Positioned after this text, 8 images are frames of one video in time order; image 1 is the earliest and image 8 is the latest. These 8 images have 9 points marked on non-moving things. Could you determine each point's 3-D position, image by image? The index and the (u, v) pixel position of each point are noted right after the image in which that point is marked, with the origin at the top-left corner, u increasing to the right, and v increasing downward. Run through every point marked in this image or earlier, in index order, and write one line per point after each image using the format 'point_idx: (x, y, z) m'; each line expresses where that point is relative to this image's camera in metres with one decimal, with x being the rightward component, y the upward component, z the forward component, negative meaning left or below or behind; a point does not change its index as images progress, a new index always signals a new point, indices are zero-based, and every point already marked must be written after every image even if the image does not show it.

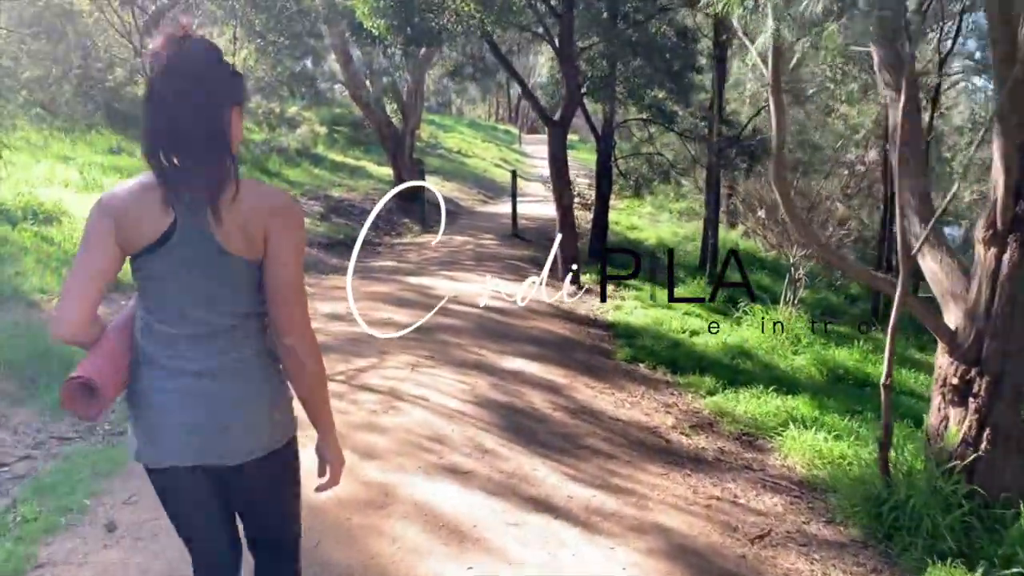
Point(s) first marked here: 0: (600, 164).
0: (+1.6, +2.2, +14.6) m
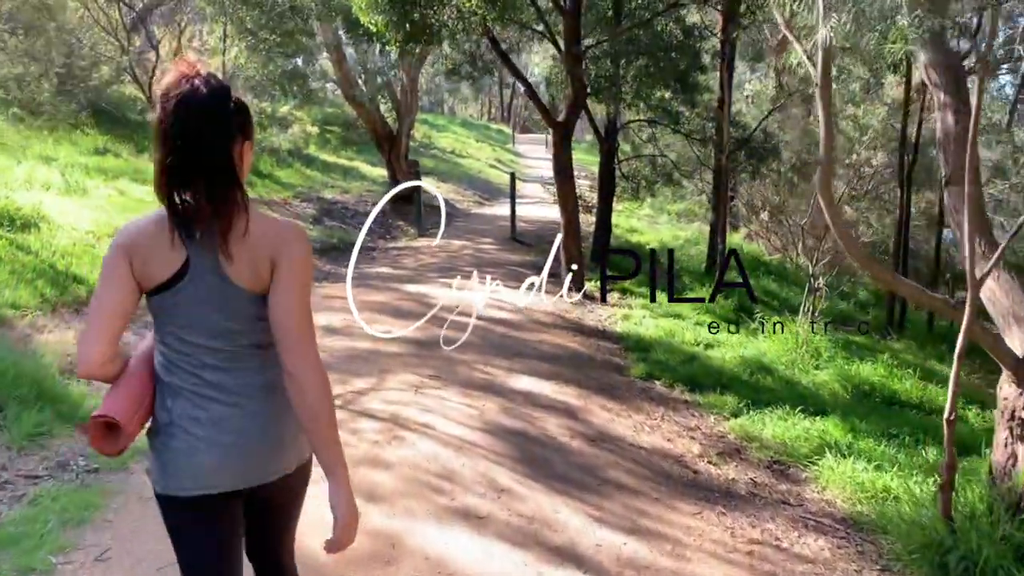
0: (+1.6, +2.1, +14.1) m
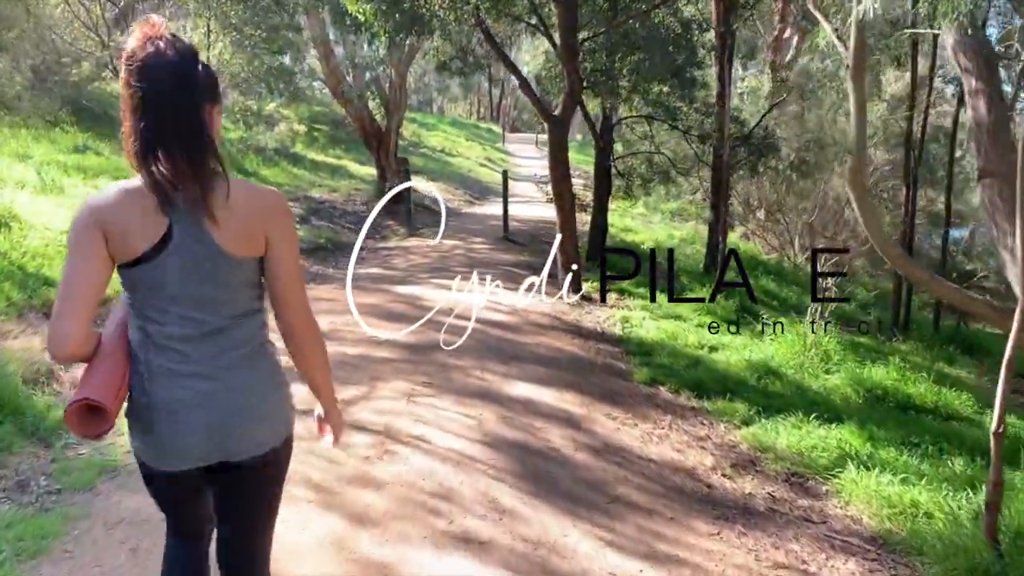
0: (+1.5, +2.1, +13.7) m
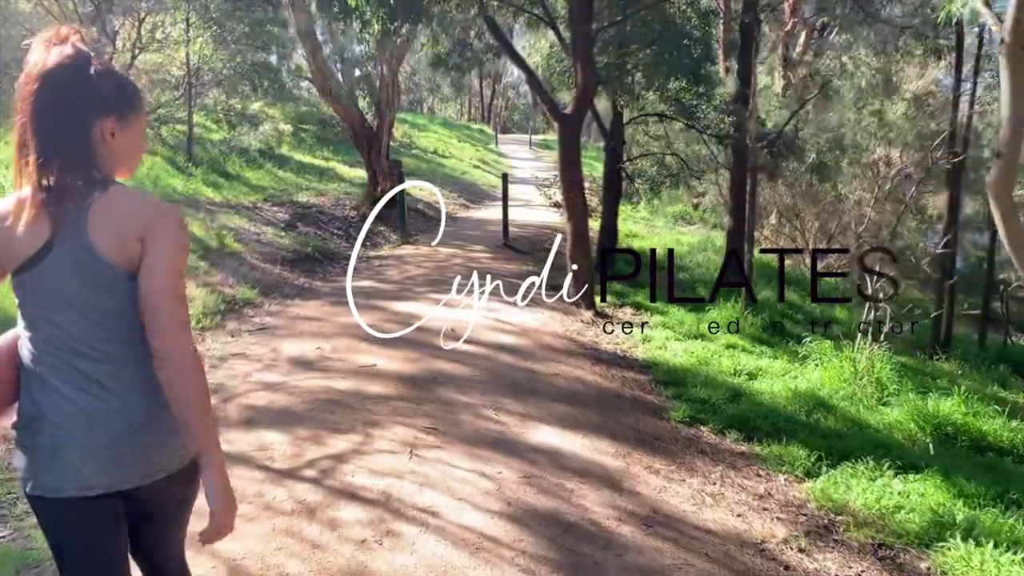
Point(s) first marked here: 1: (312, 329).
0: (+1.5, +1.9, +12.7) m
1: (-2.1, -0.4, +8.6) m
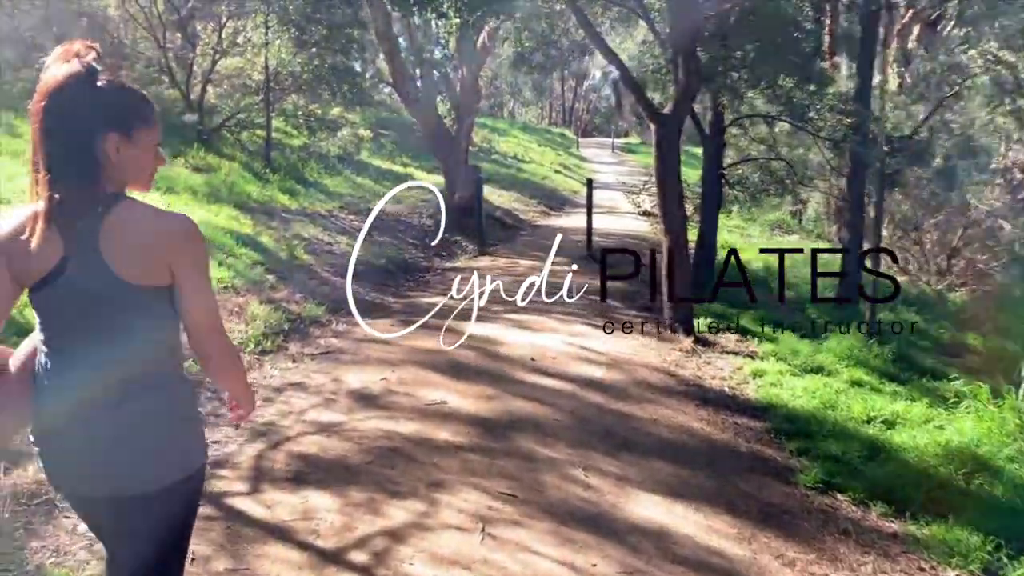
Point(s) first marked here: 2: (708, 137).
0: (+2.8, +1.6, +11.5) m
1: (-1.3, -0.6, +7.7) m
2: (+2.8, +2.2, +11.5) m
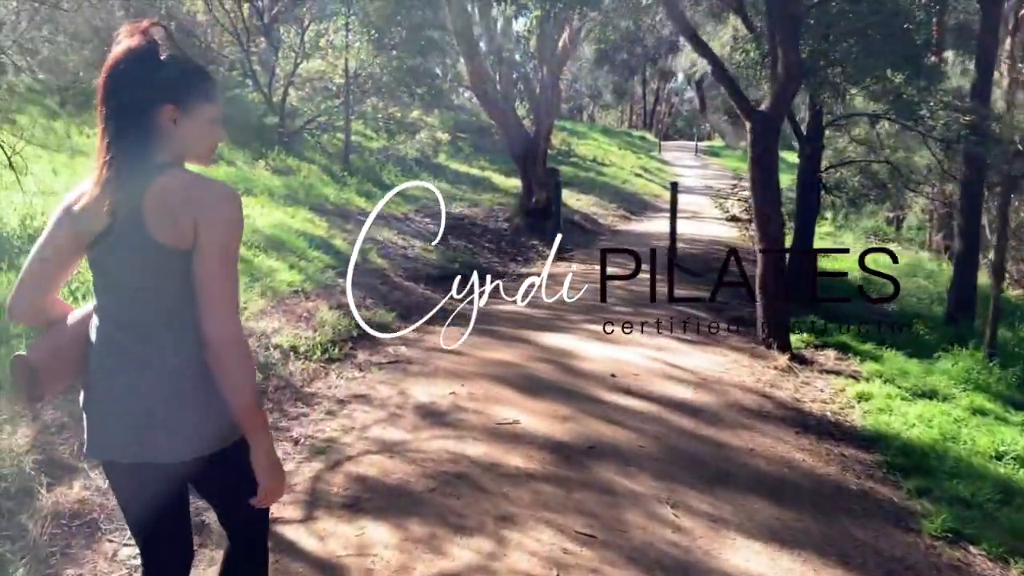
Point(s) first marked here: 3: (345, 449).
0: (+3.8, +1.5, +10.7) m
1: (-0.6, -0.7, +7.3) m
2: (+3.9, +2.0, +10.7) m
3: (-1.1, -1.0, +5.2) m
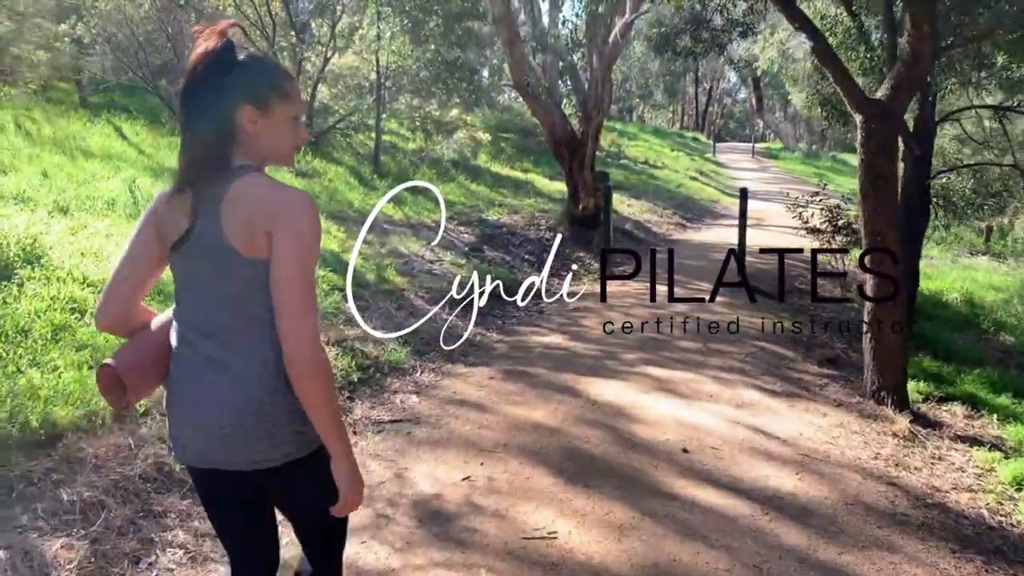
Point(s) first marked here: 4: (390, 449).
0: (+4.3, +1.2, +8.8) m
1: (-0.3, -1.0, +5.6) m
2: (+4.4, +1.7, +8.8) m
3: (-0.9, -1.3, +3.6) m
4: (-0.8, -1.0, +5.2) m
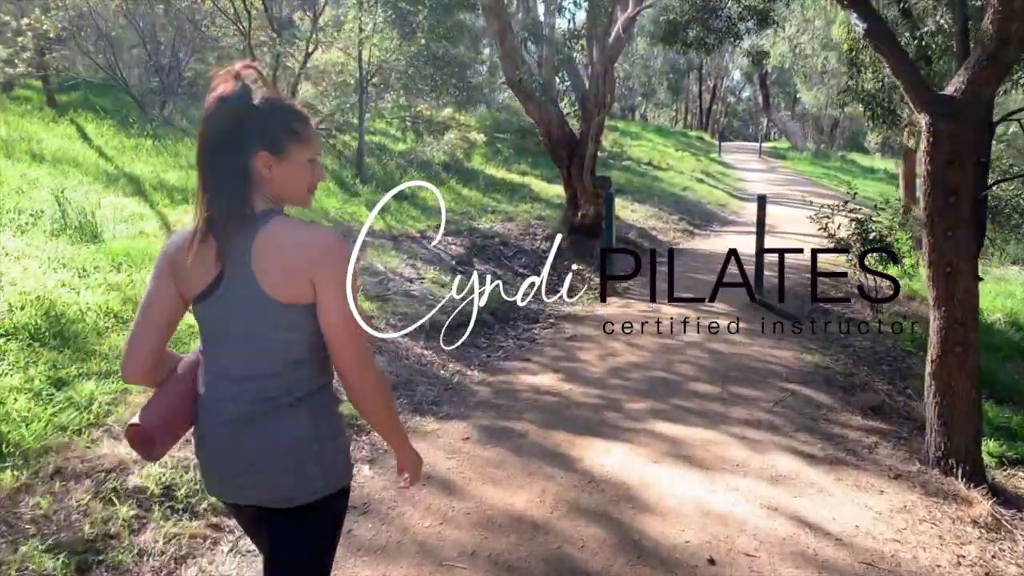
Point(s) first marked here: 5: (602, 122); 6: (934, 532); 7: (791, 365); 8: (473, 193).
0: (+4.2, +0.9, +7.5) m
1: (-0.4, -1.3, +4.3) m
2: (+4.2, +1.4, +7.5) m
3: (-1.1, -1.6, +2.3) m
4: (-0.9, -1.3, +4.0) m
5: (+1.5, +2.7, +13.2) m
6: (+2.4, -1.4, +4.5) m
7: (+2.6, -0.8, +7.6) m
8: (-0.8, +1.9, +16.4) m
